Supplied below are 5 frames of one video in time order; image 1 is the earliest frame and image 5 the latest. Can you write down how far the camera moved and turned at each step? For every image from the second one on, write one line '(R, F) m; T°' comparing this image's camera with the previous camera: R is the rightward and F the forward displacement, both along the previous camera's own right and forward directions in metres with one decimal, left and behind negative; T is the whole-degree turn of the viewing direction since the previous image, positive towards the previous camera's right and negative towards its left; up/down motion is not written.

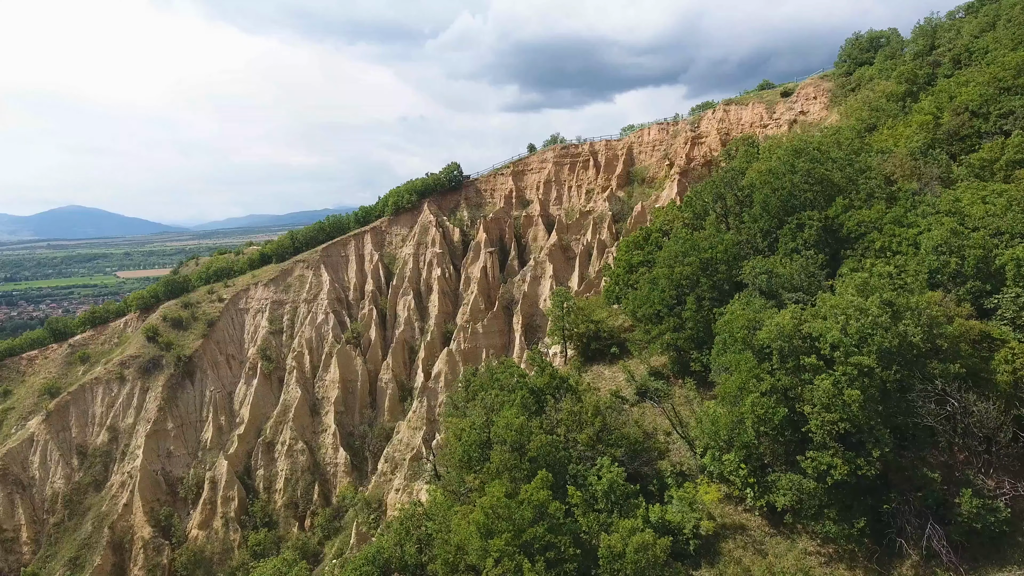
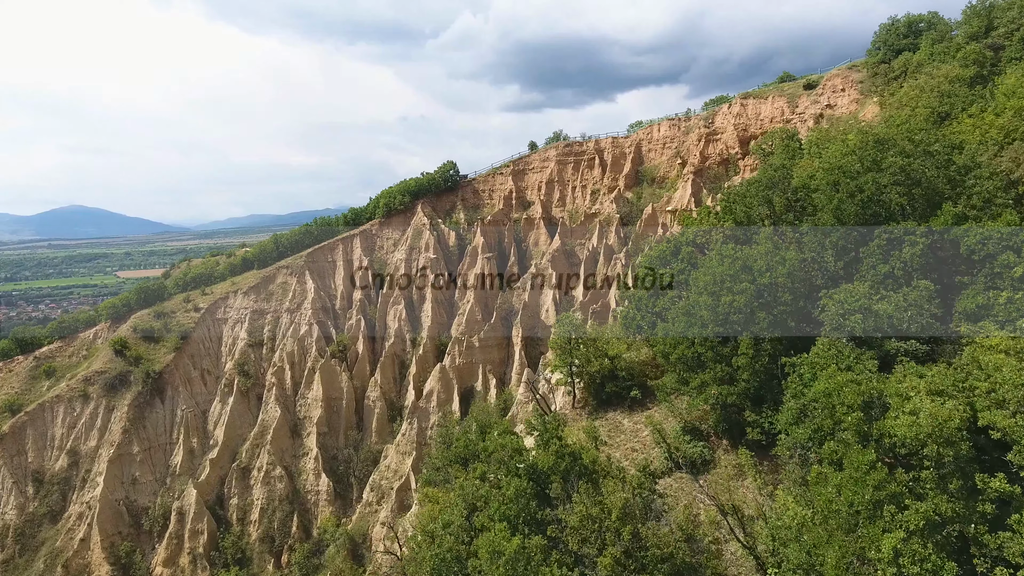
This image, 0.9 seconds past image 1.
(+0.1, +3.4) m; 0°
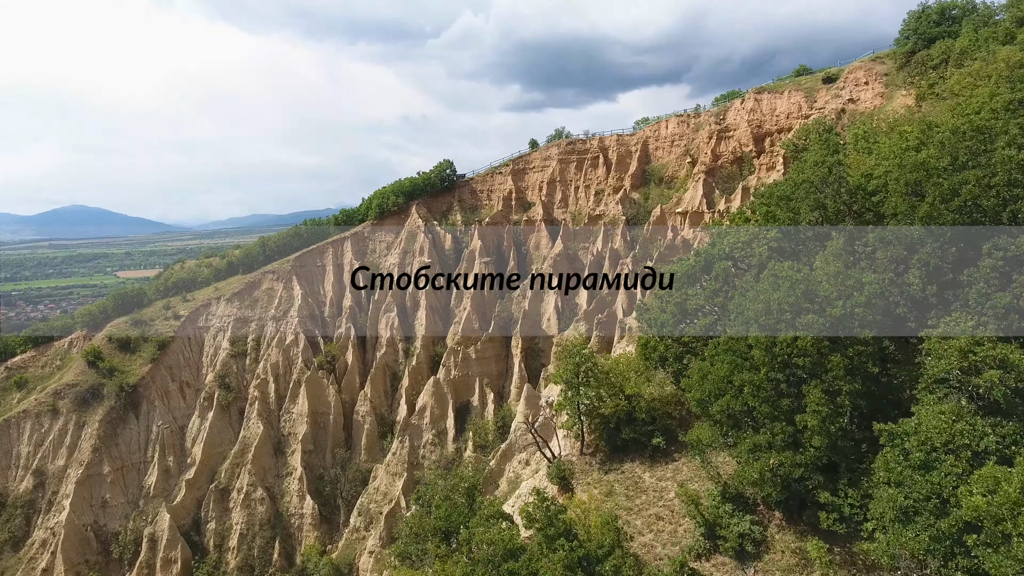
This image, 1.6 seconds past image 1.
(+0.1, +2.4) m; 0°
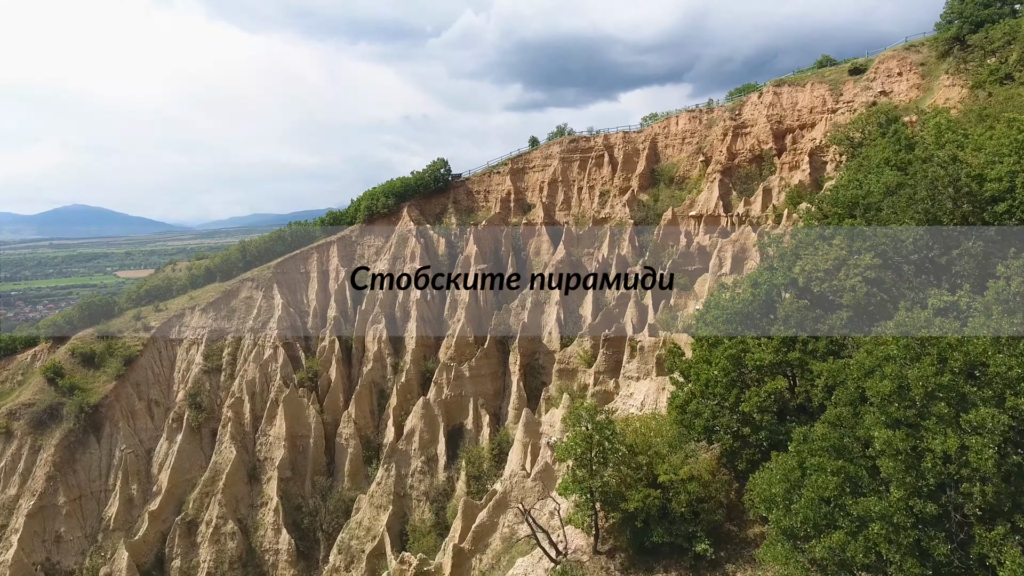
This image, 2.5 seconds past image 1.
(+0.1, +3.0) m; 0°
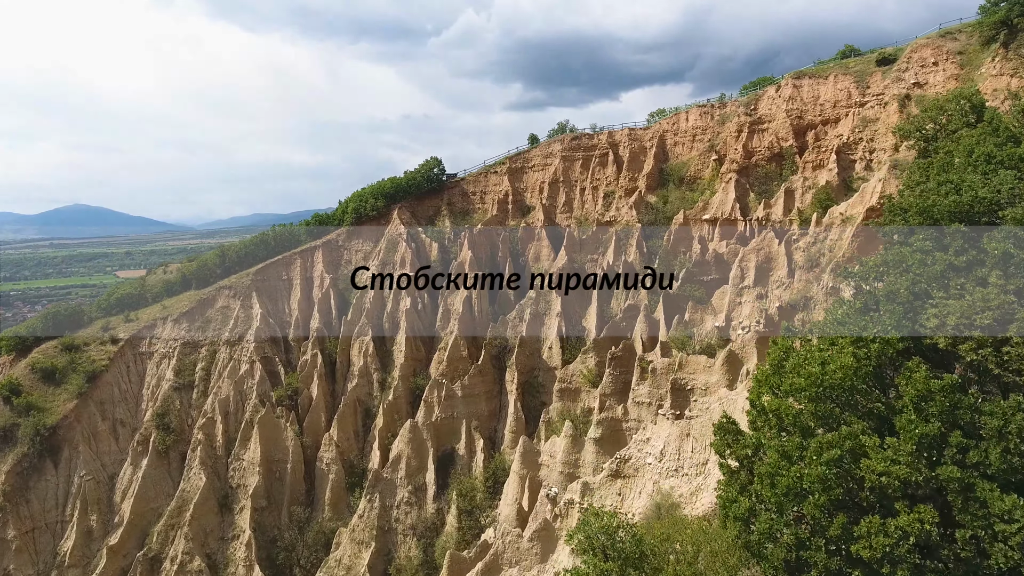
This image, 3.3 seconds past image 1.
(+0.1, +2.7) m; 0°
